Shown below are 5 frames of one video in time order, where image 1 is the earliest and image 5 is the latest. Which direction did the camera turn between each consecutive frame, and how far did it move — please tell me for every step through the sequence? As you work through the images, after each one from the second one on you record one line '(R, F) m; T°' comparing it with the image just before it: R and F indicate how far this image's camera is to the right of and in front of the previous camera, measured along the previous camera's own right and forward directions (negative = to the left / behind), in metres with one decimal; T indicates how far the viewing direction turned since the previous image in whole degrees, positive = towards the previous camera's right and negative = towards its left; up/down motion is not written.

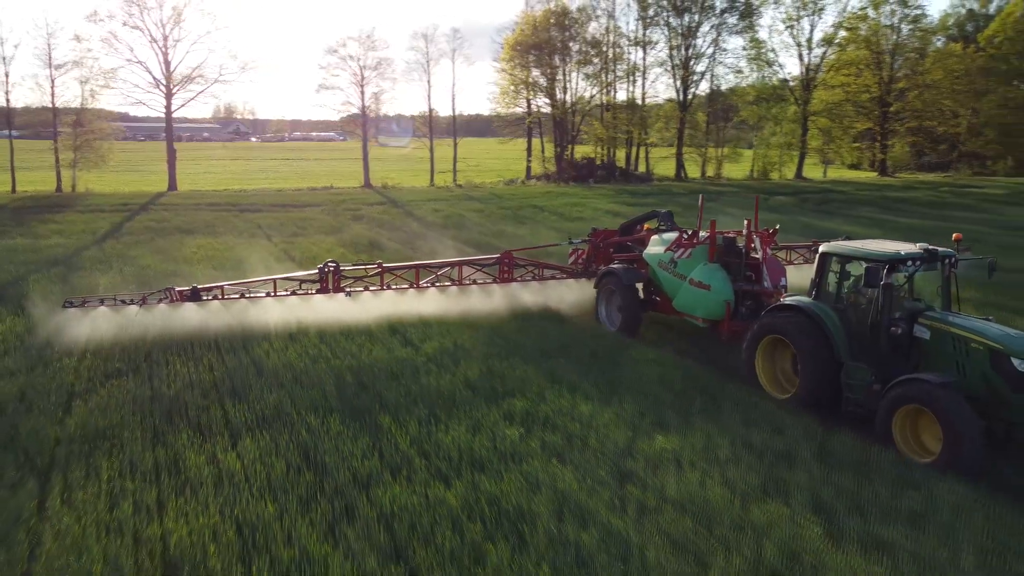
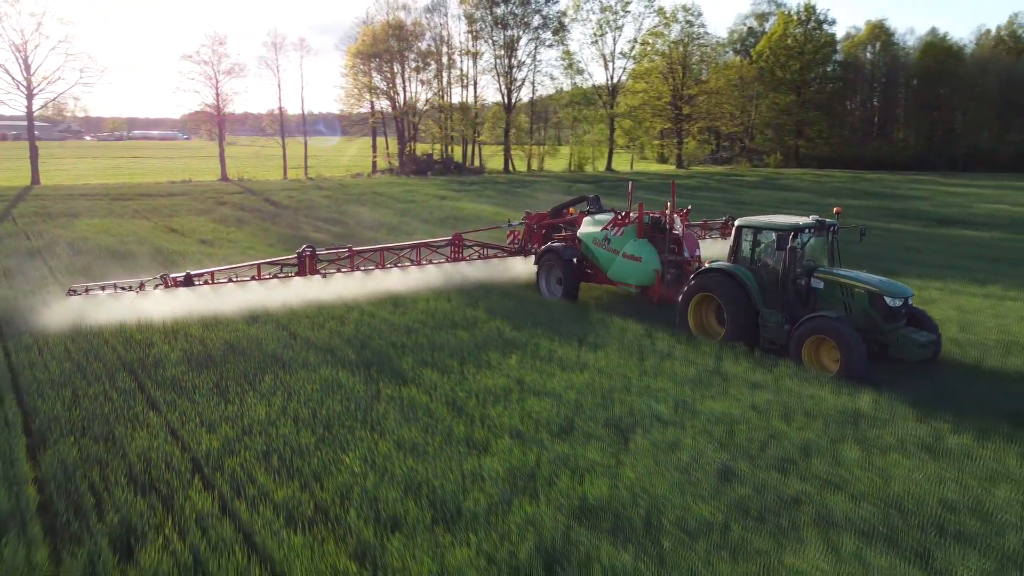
(+0.4, -5.2) m; +10°
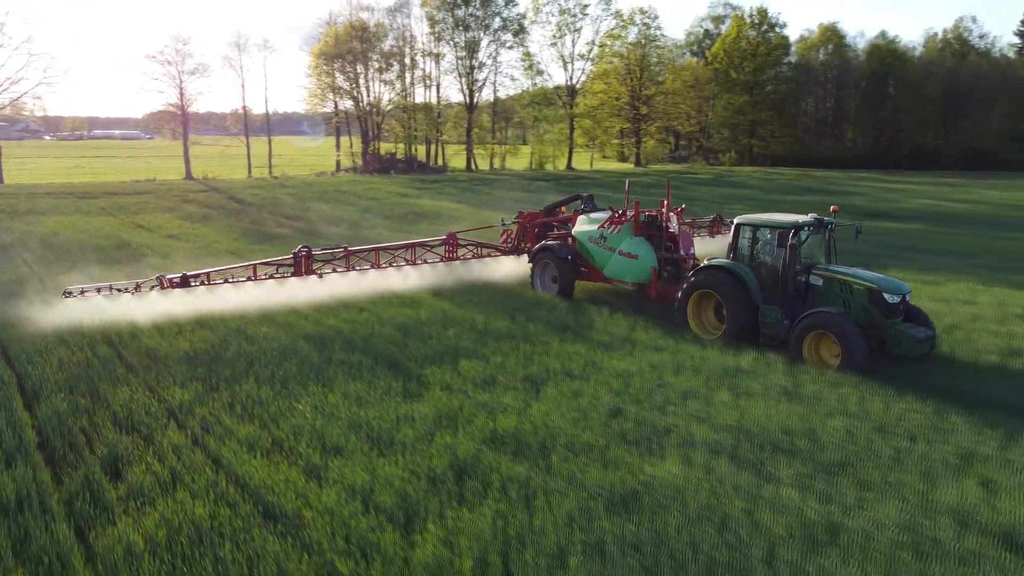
(+0.3, -1.1) m; +2°
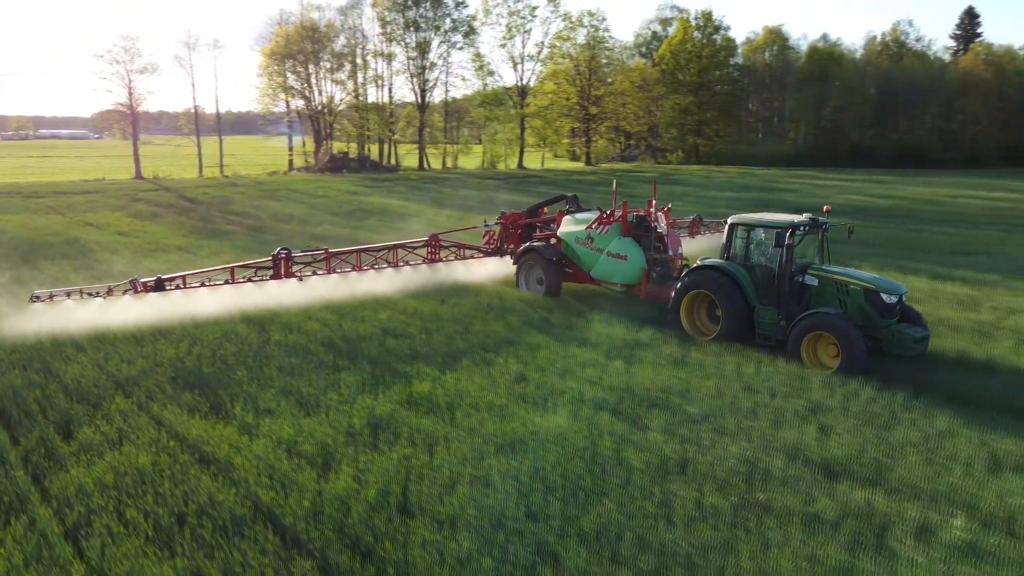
(+0.4, -0.8) m; +3°
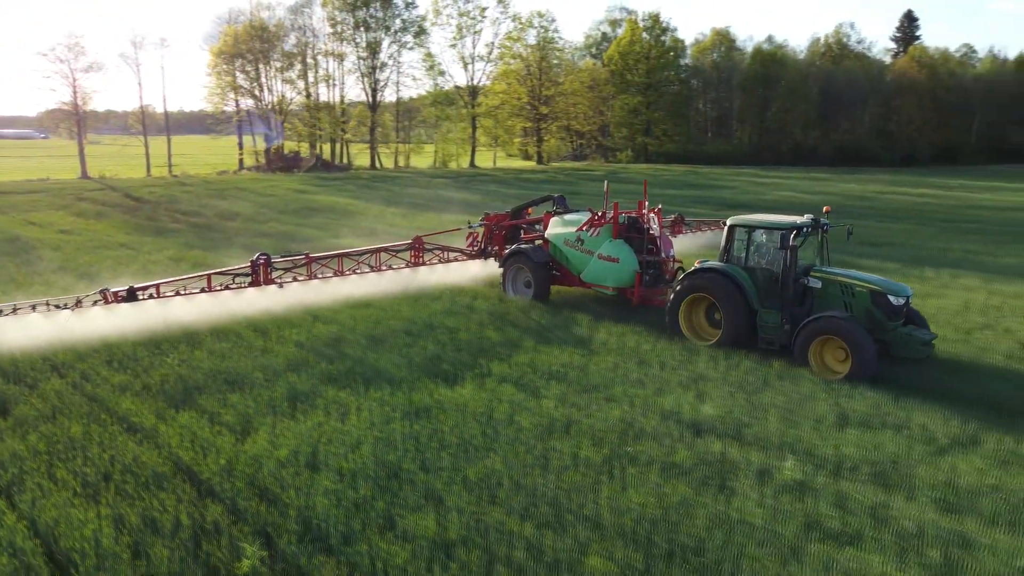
(+0.4, -0.6) m; +3°
